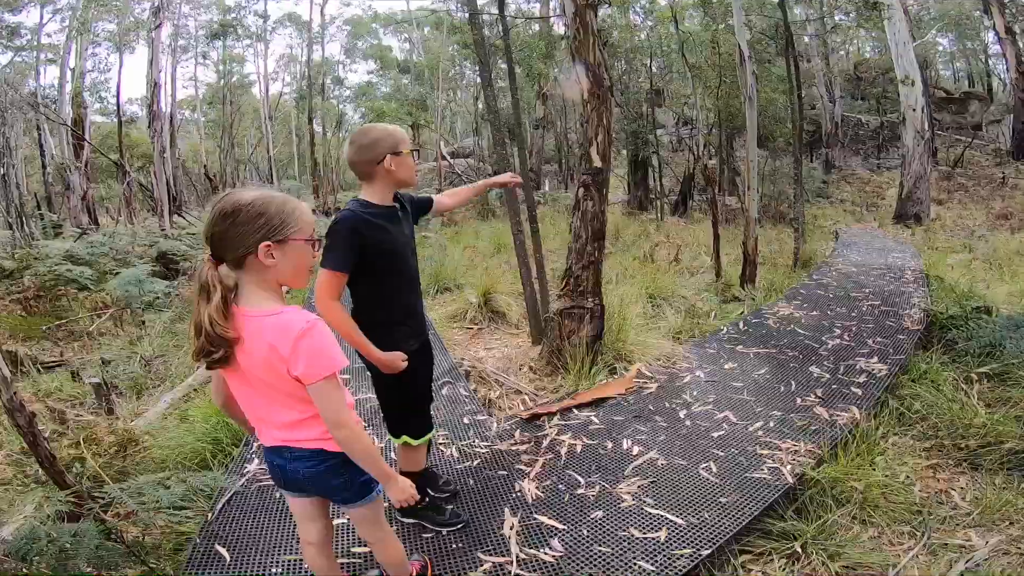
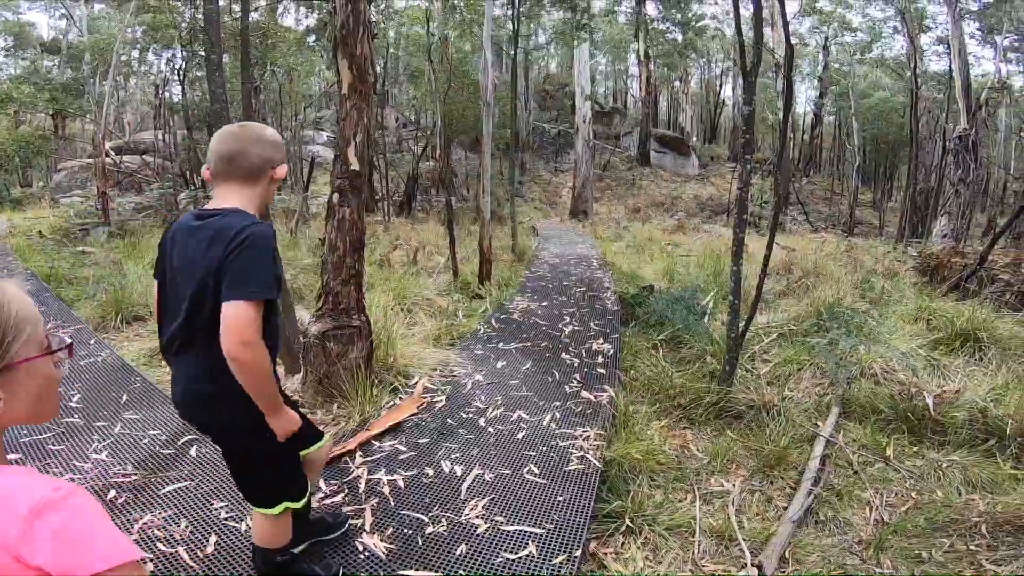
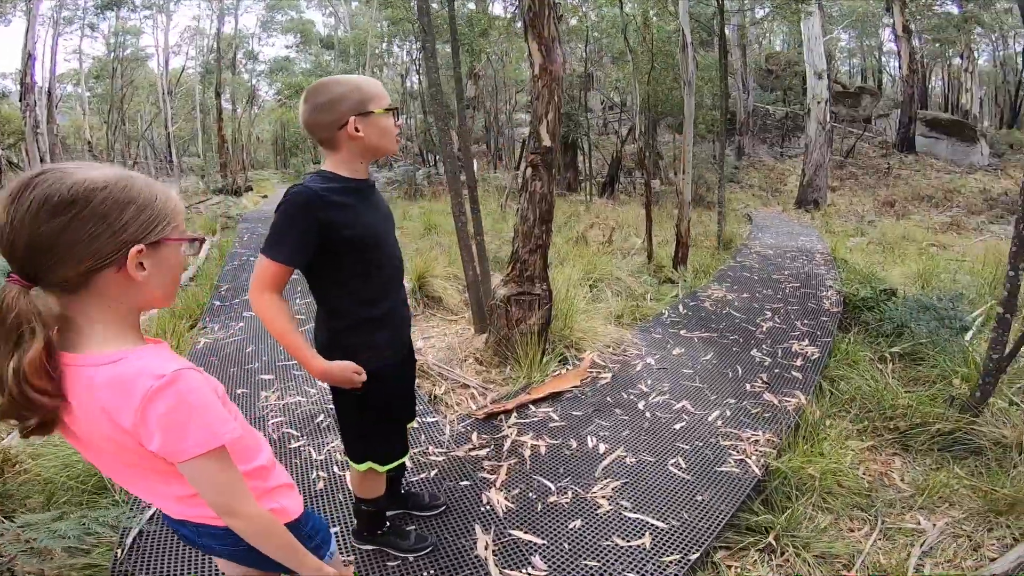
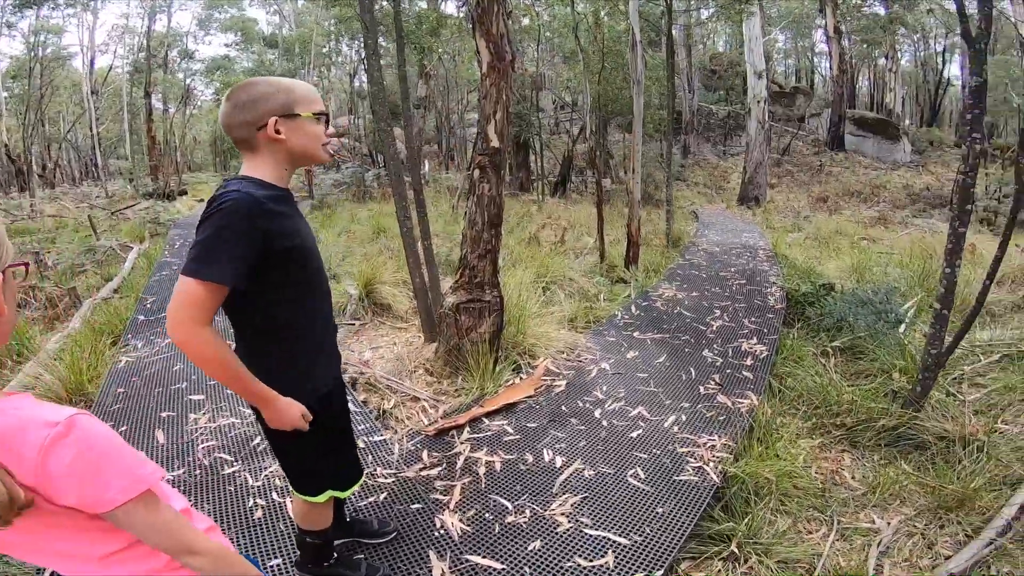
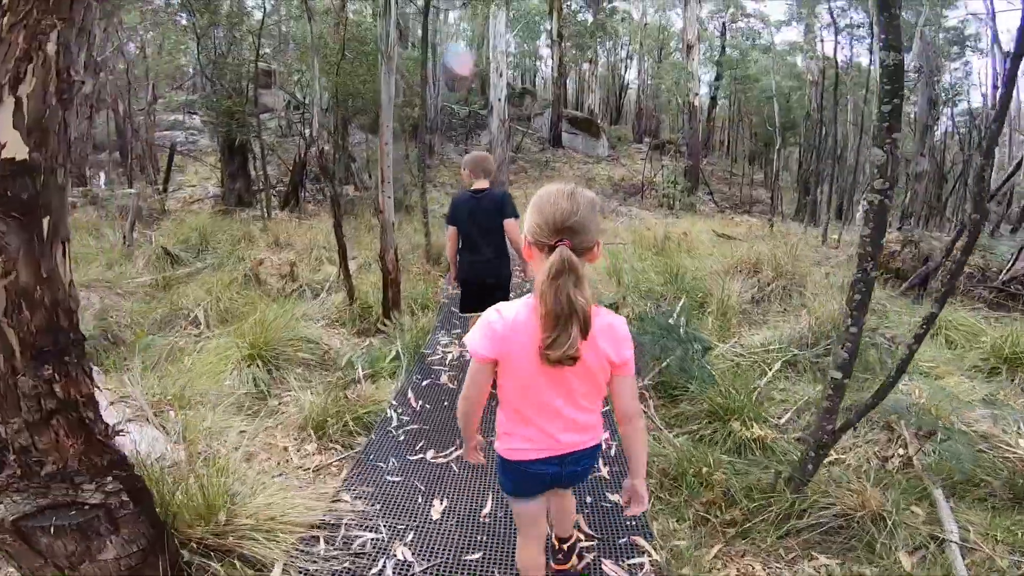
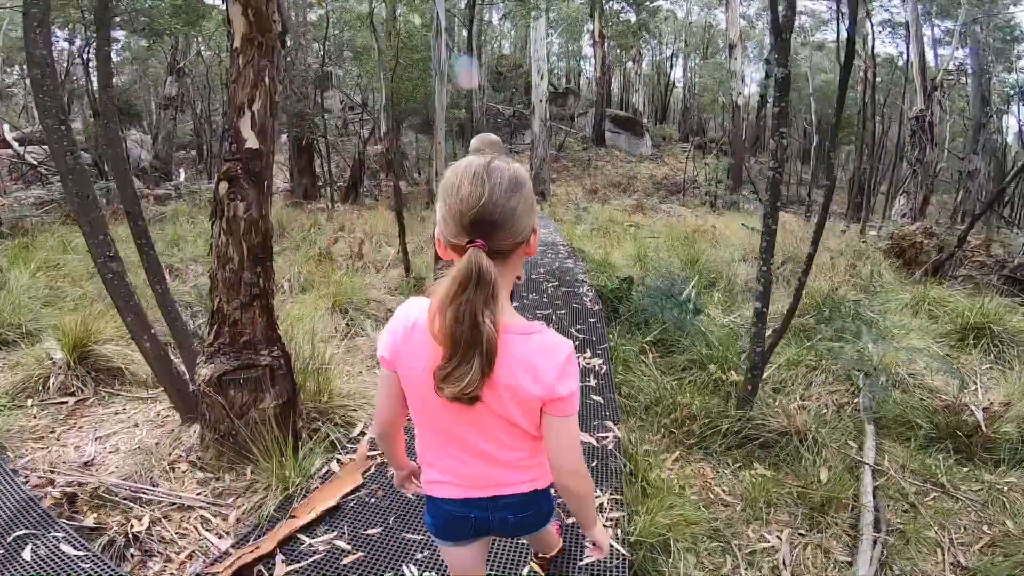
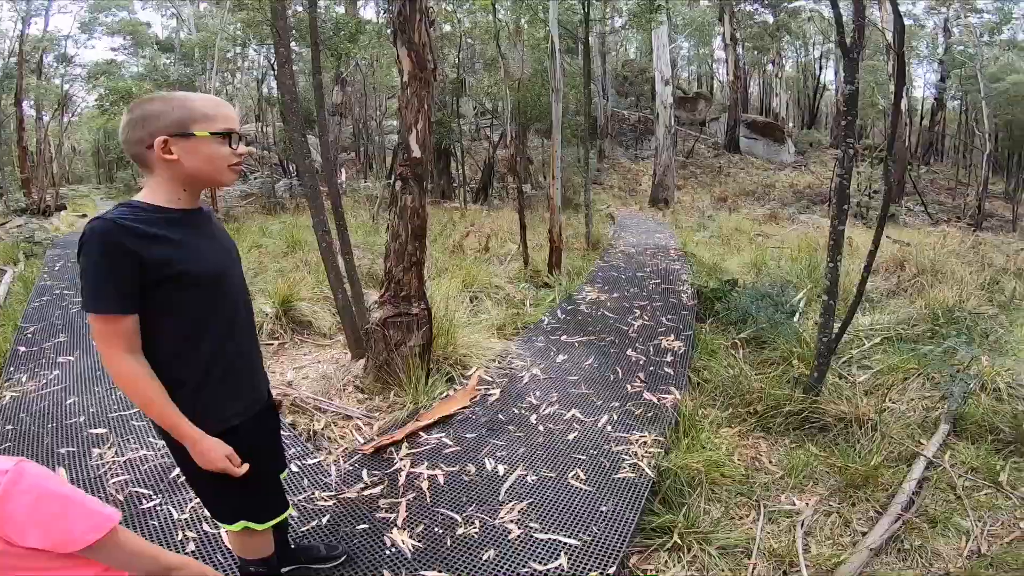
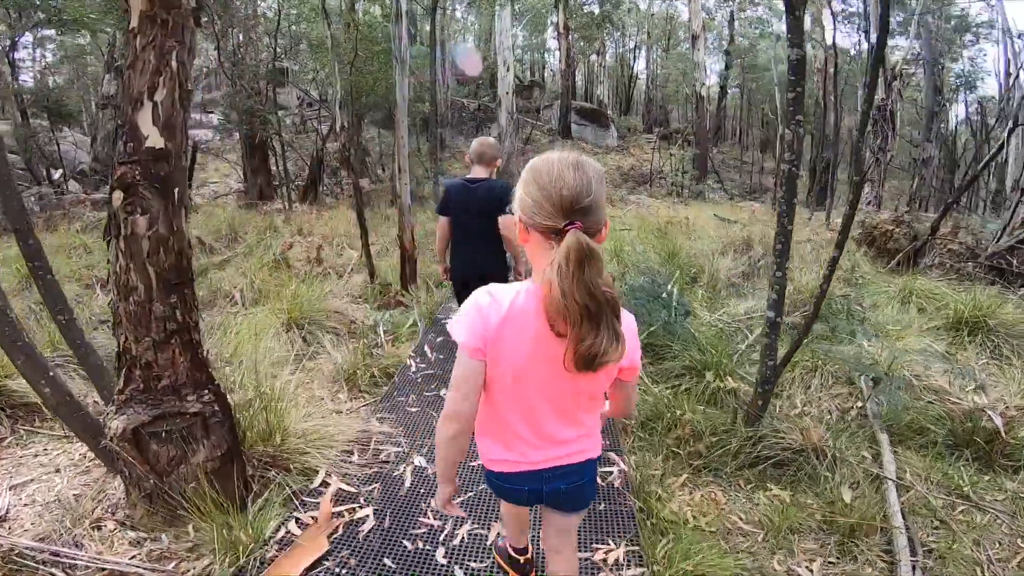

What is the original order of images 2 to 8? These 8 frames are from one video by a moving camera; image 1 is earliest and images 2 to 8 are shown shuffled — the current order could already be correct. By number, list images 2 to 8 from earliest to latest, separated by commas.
3, 4, 7, 2, 6, 8, 5
